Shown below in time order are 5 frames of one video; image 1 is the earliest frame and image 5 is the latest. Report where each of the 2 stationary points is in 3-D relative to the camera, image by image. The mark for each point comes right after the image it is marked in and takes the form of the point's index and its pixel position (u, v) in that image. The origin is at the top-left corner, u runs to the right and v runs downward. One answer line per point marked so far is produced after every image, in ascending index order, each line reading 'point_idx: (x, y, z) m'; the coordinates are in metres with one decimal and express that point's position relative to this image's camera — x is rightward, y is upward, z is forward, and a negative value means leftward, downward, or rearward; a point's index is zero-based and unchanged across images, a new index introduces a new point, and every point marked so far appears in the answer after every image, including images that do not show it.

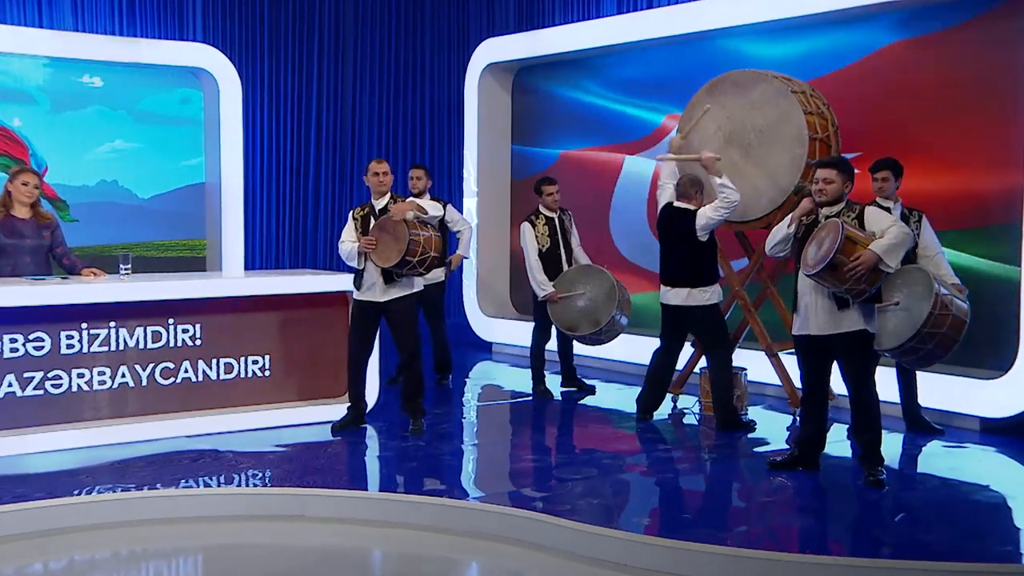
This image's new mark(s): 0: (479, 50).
0: (-0.3, +2.1, +8.4) m
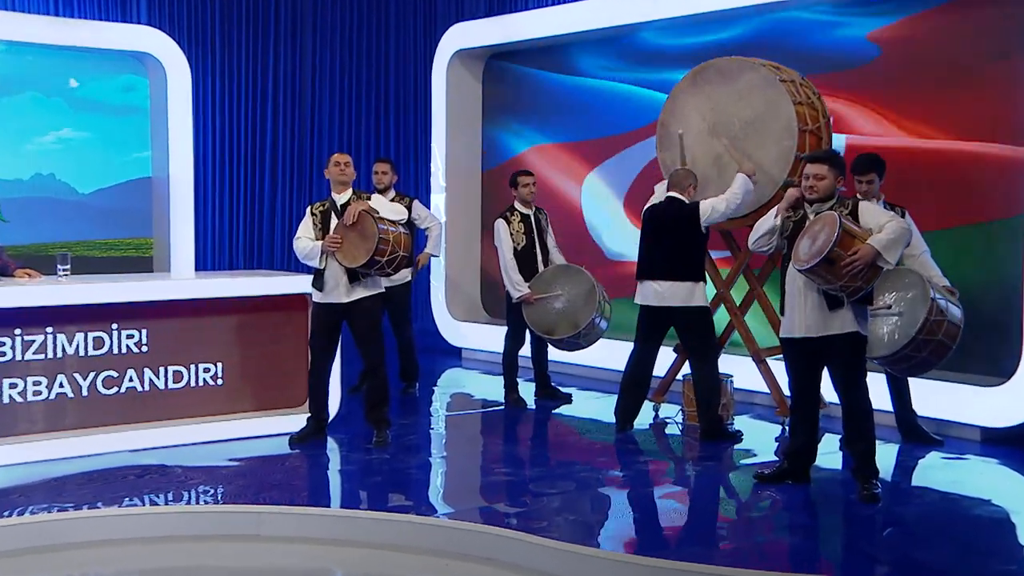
0: (-0.5, +2.0, +8.0) m
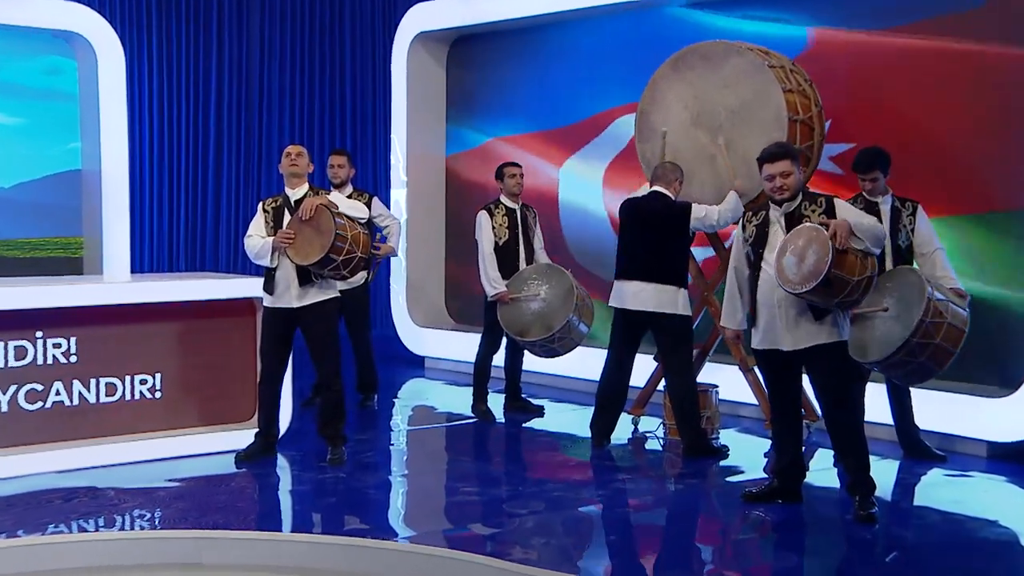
0: (-0.8, +2.0, +7.6) m
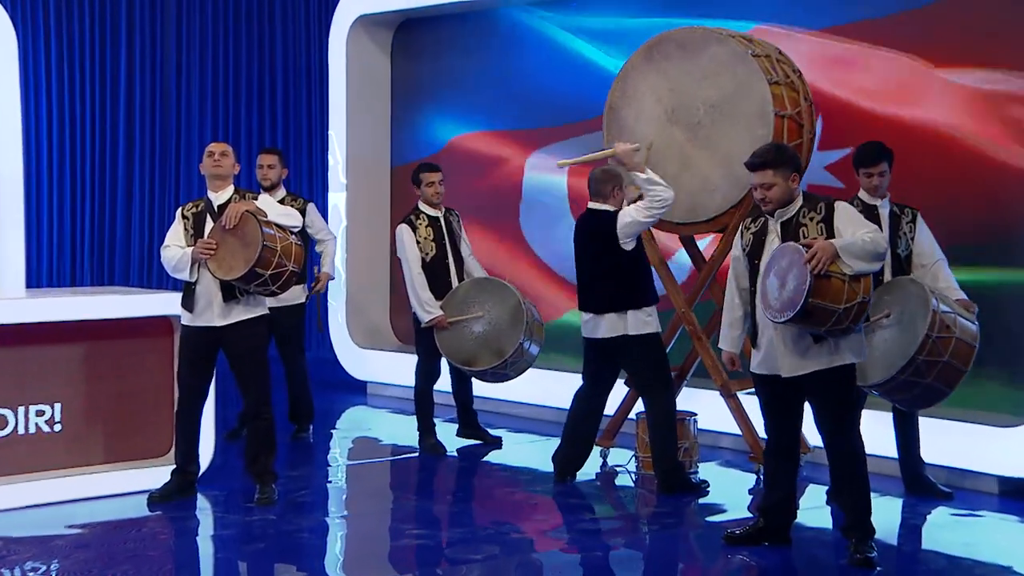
0: (-1.1, +1.9, +7.1) m
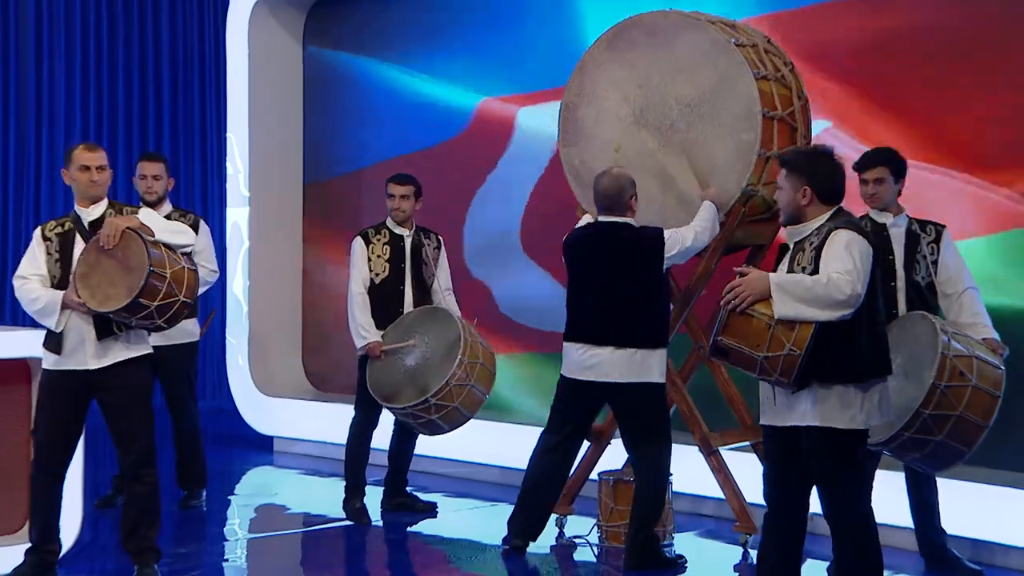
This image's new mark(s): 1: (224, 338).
0: (-1.5, +1.7, +6.4) m
1: (-1.8, -0.3, +6.7) m
